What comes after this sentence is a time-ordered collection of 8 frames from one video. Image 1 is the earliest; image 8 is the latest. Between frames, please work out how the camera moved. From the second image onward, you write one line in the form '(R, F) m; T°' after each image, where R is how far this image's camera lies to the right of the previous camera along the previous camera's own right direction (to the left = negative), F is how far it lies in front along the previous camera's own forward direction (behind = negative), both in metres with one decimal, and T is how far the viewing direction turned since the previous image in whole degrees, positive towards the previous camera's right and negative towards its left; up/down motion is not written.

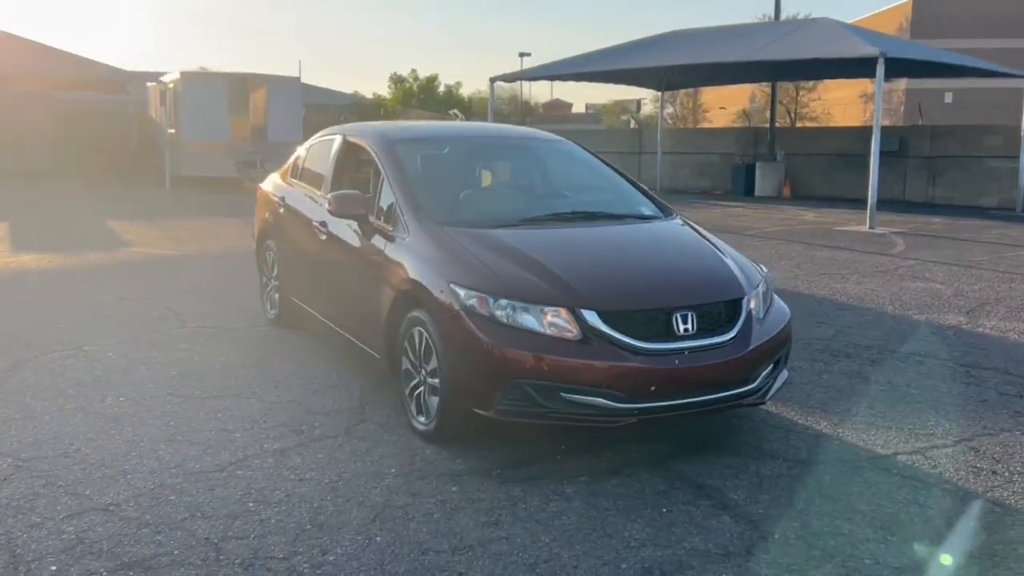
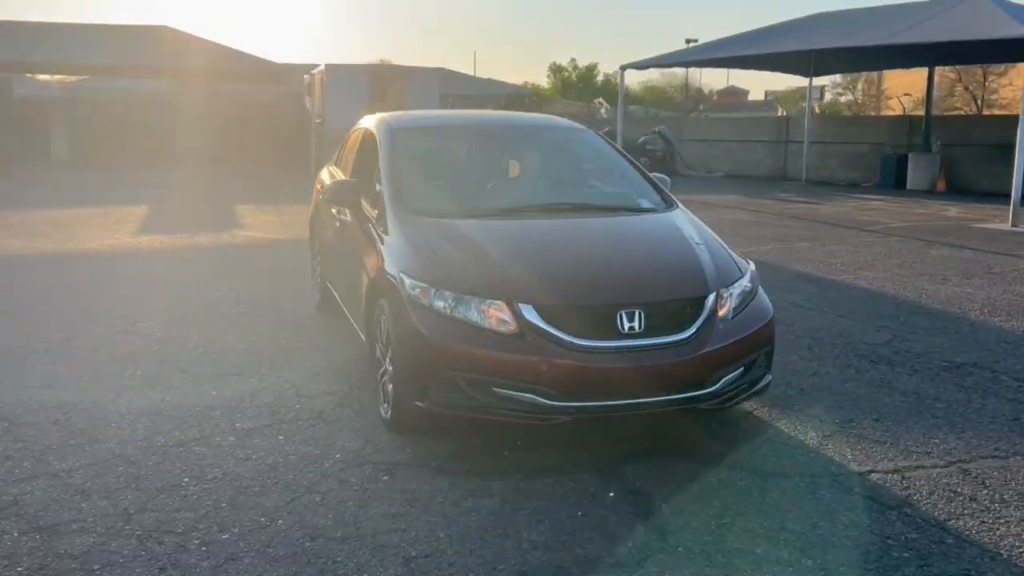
(+1.1, +0.2) m; -10°
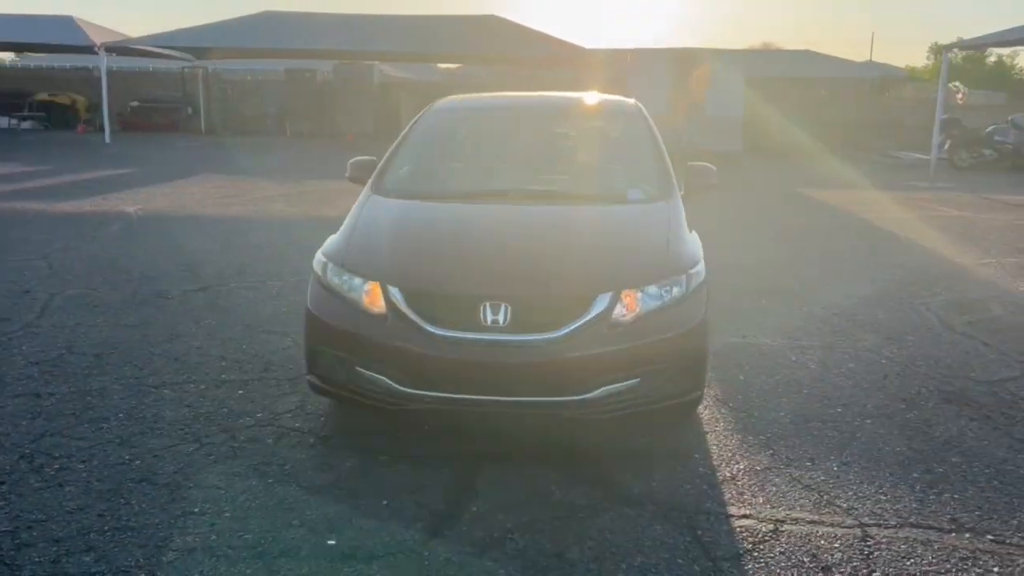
(+2.2, +0.6) m; -23°
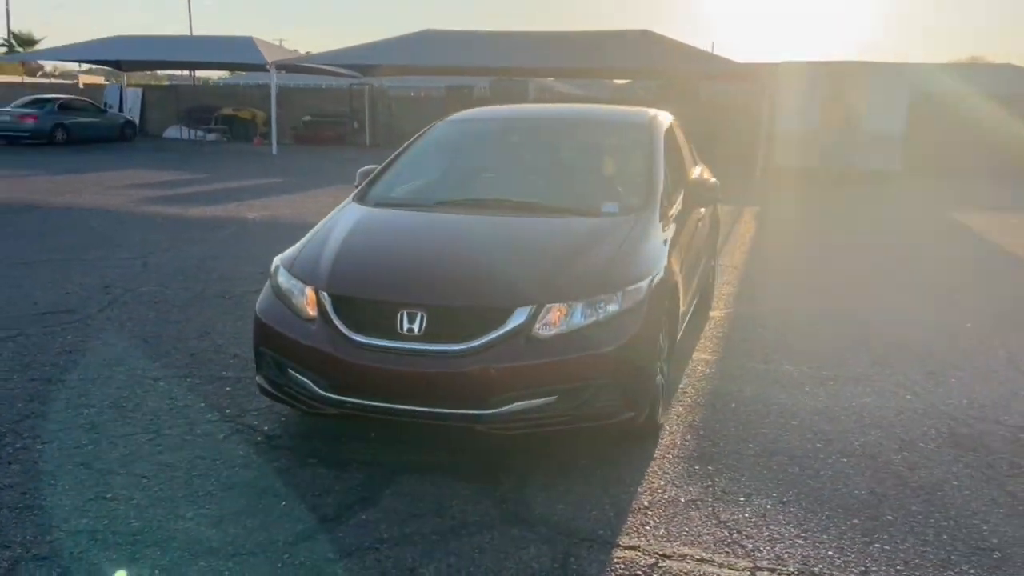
(+1.1, +0.2) m; -11°
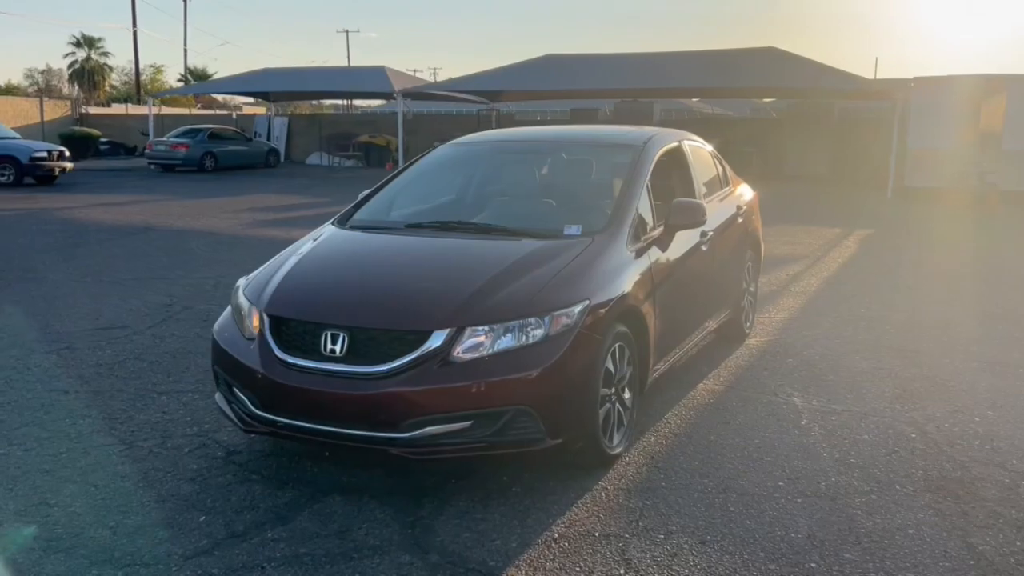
(+1.0, +0.1) m; -9°
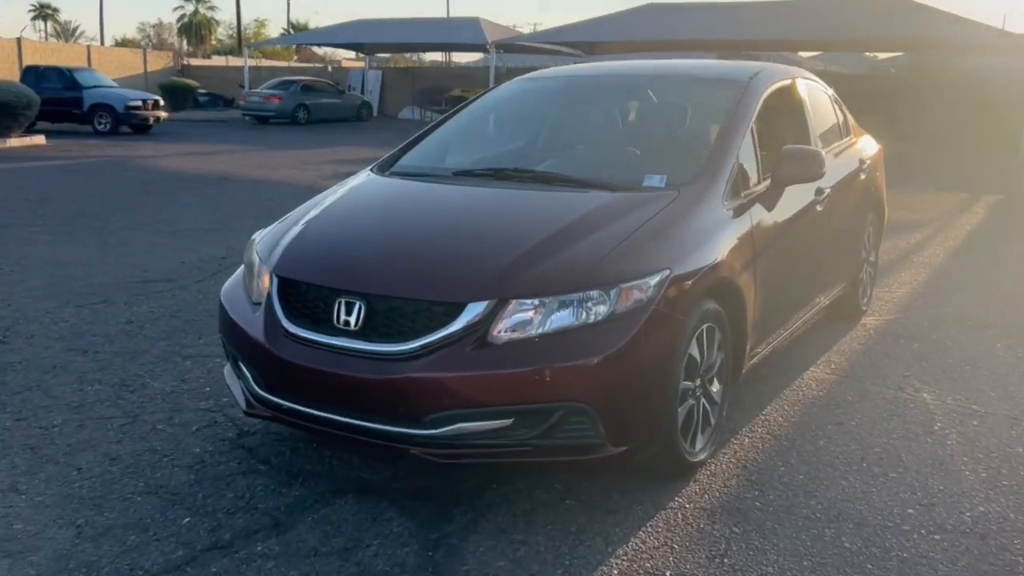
(+0.1, +0.9) m; -6°
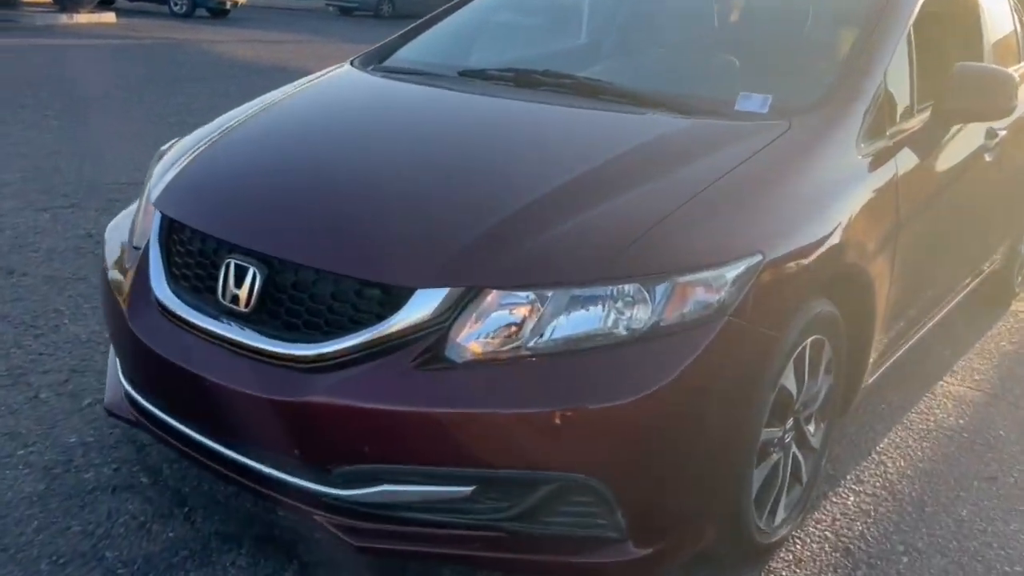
(+0.2, +1.3) m; -5°
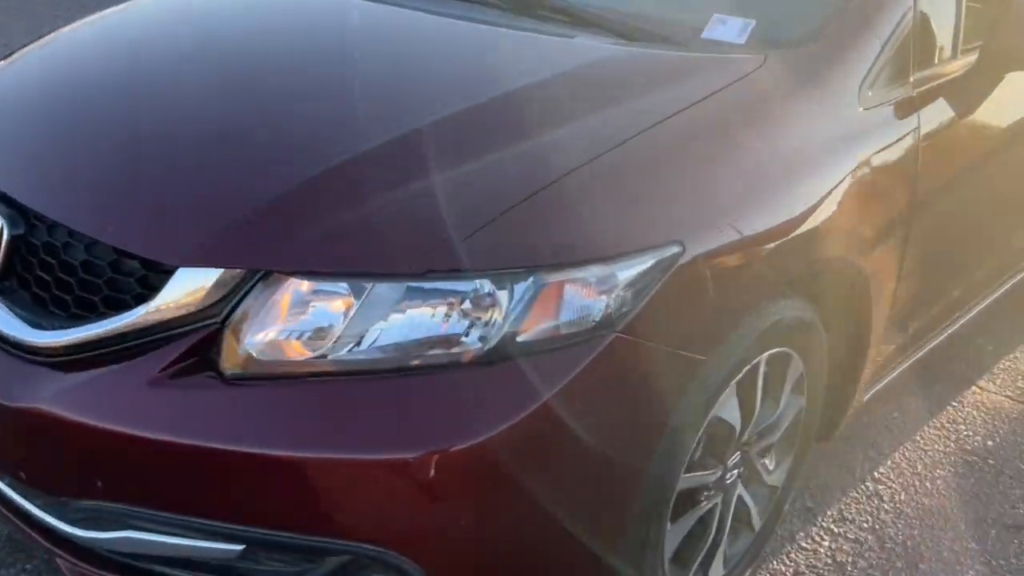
(+0.4, +0.6) m; -4°
